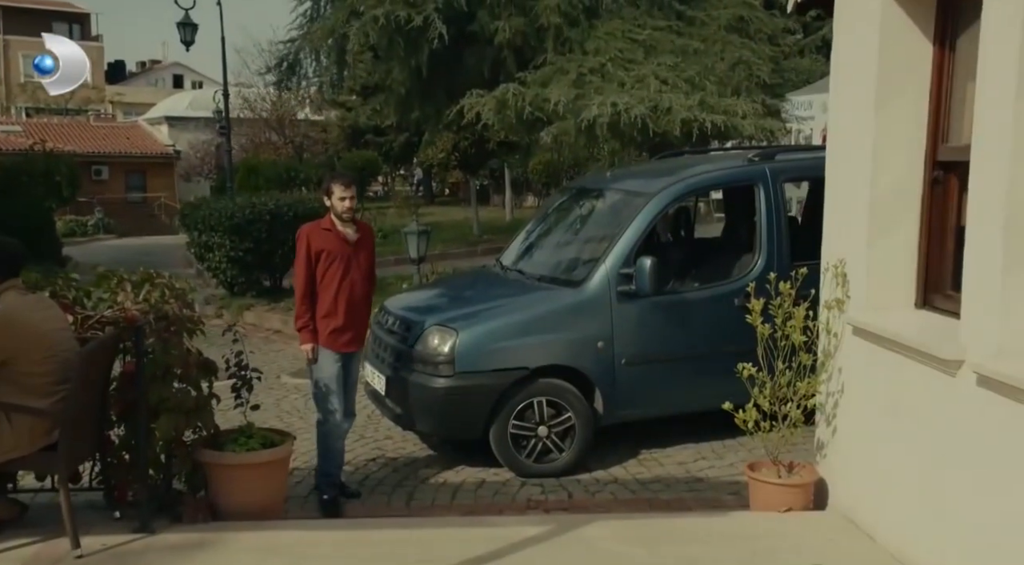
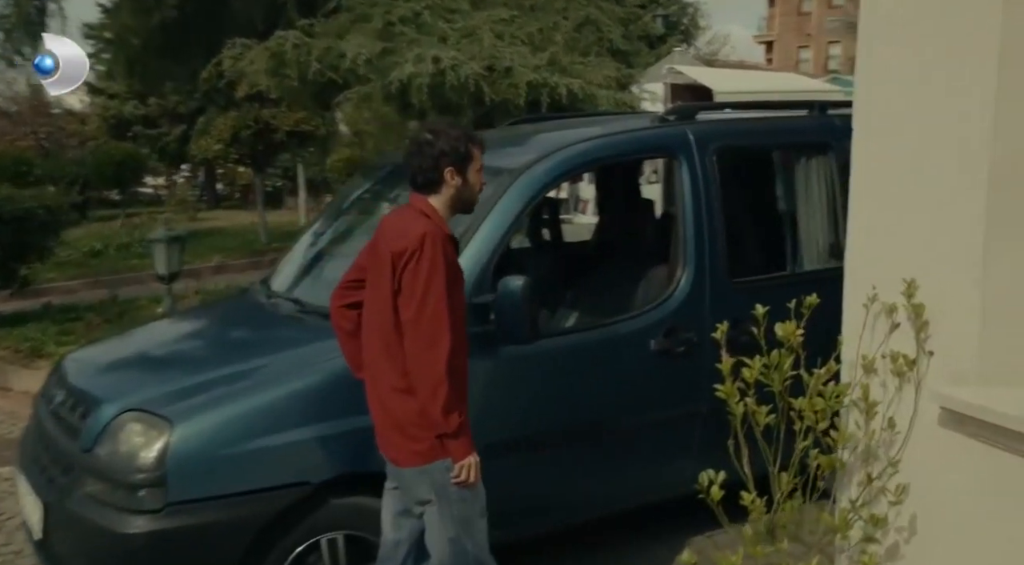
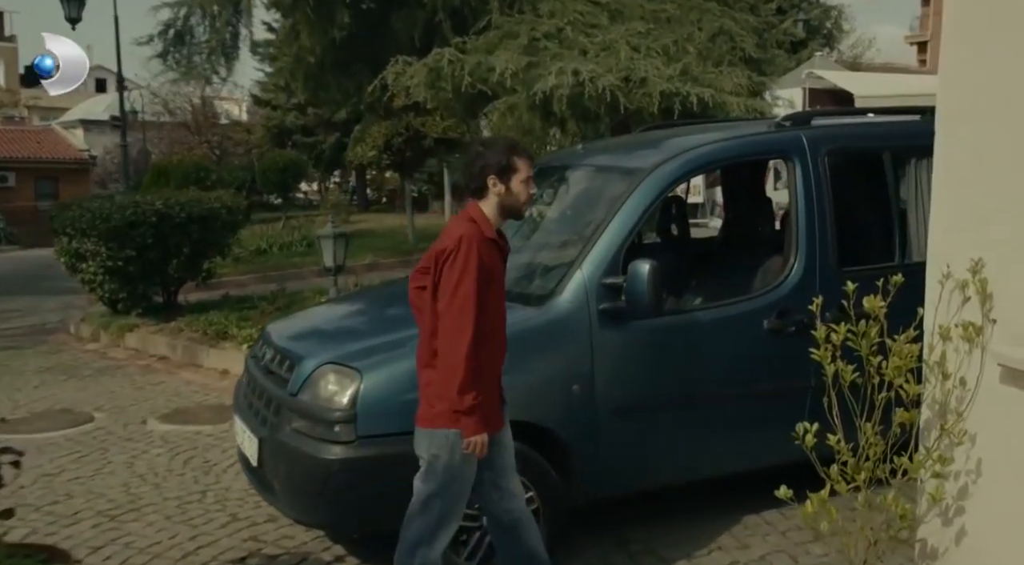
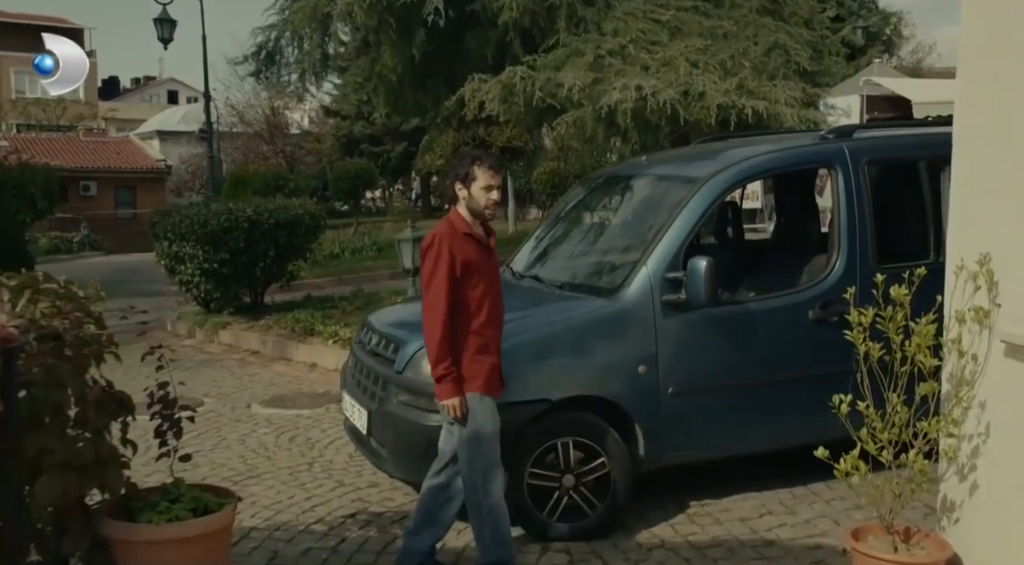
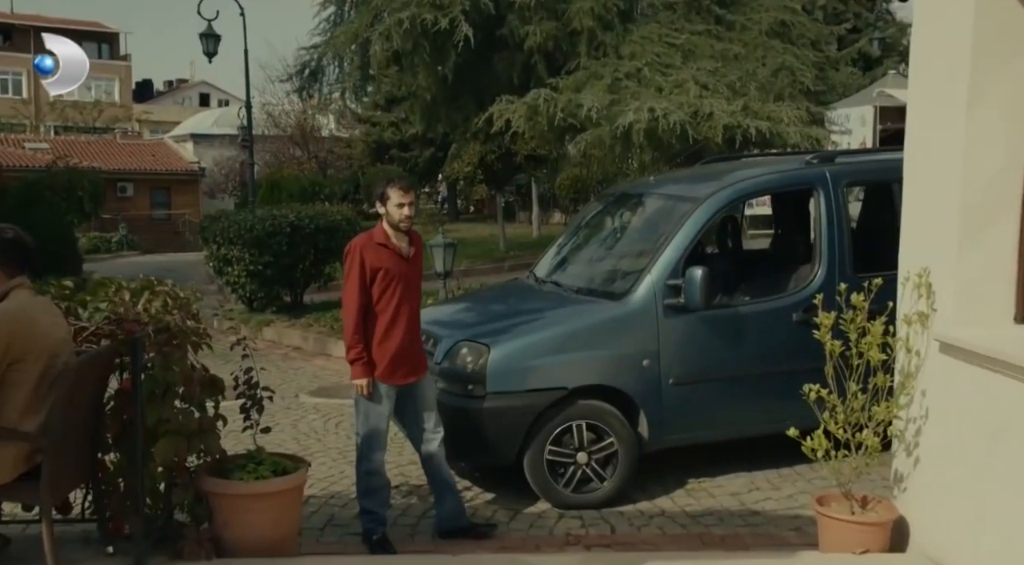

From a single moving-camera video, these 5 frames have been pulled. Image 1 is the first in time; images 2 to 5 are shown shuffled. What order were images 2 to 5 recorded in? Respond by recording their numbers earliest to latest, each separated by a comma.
5, 4, 3, 2
